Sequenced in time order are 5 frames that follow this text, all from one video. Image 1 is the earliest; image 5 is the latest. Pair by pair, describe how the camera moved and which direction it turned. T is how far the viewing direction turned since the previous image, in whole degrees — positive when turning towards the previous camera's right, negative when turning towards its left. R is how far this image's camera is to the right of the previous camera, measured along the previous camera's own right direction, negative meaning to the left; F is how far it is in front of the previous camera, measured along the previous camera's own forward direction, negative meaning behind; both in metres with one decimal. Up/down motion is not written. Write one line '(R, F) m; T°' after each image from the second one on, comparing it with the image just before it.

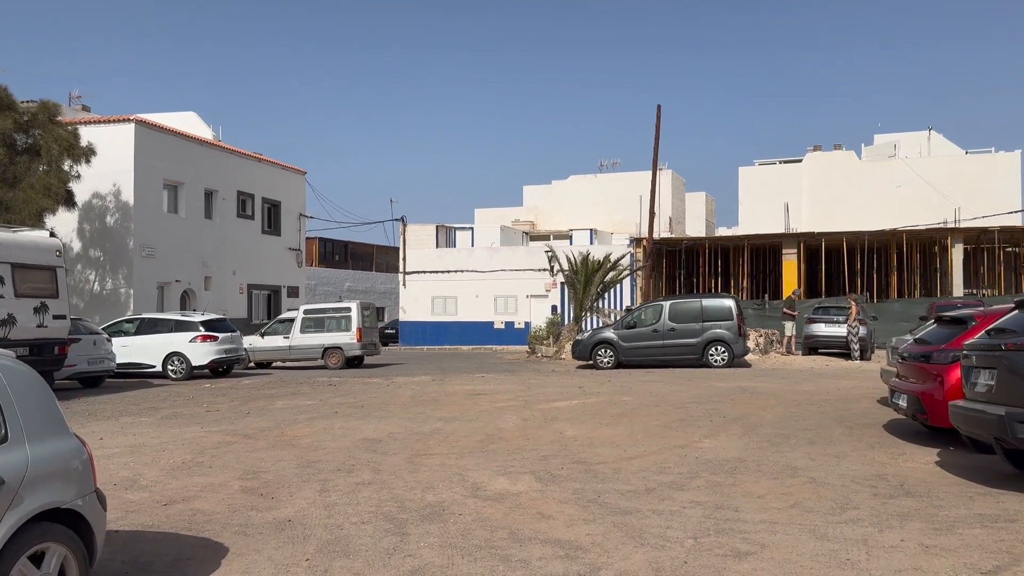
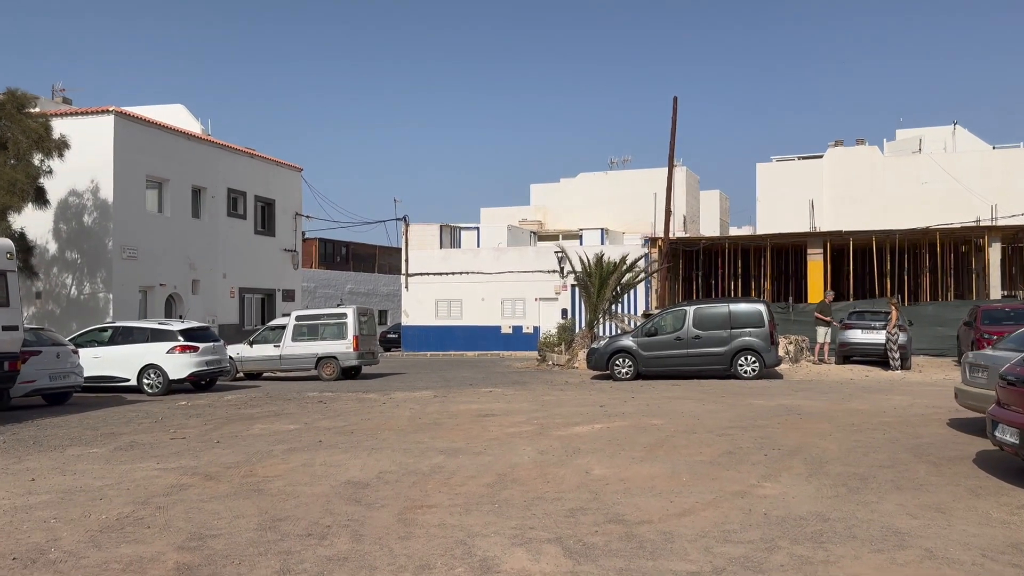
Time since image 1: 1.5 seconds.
(-0.1, +1.8) m; 0°
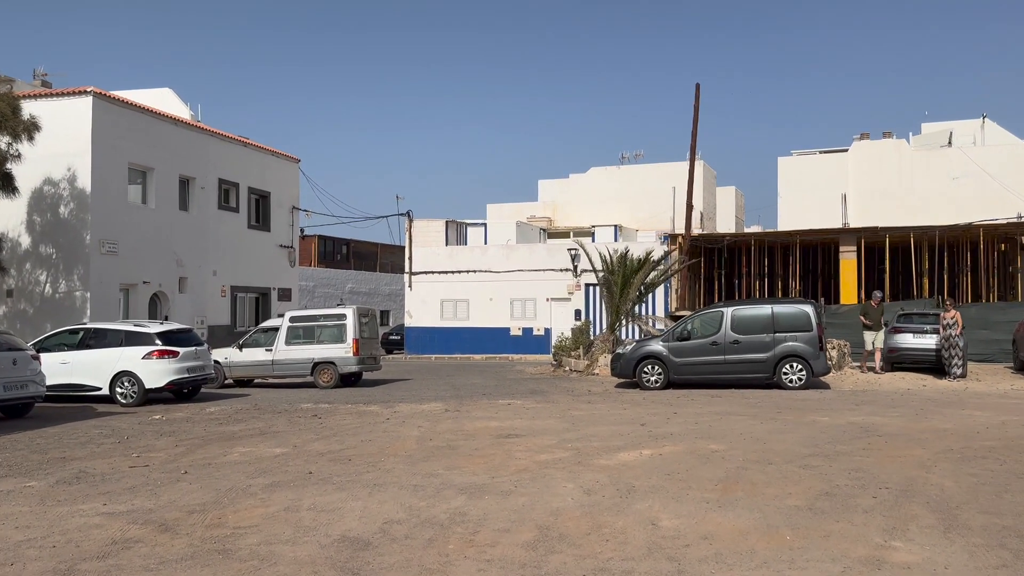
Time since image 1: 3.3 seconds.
(-0.3, +2.0) m; 0°
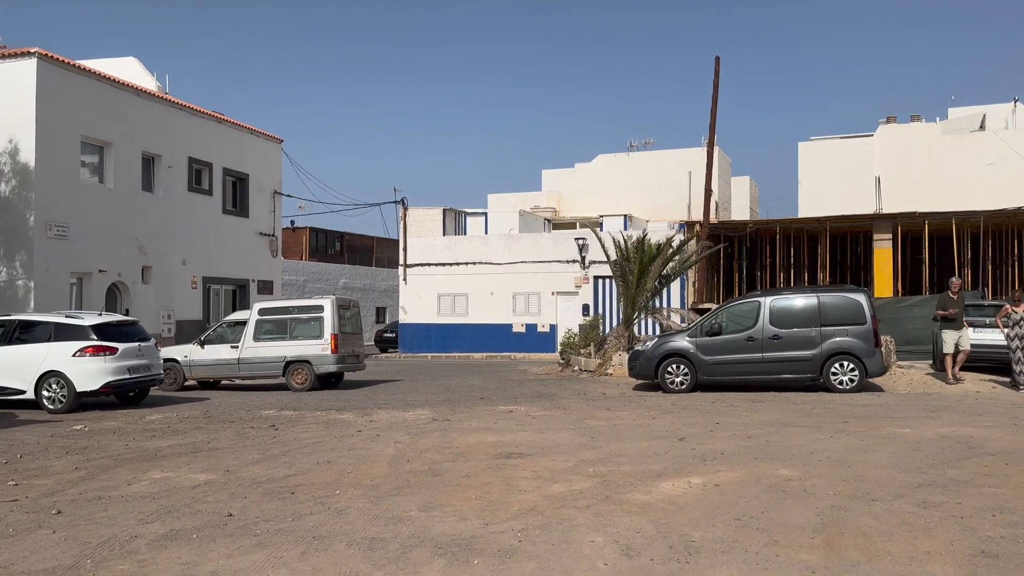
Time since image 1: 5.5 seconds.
(0.0, +2.5) m; 0°
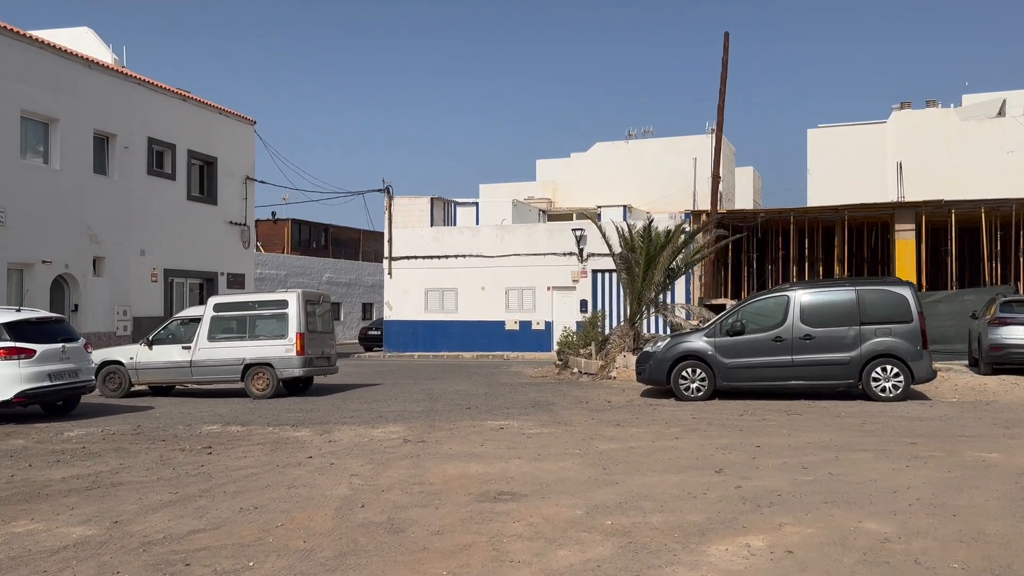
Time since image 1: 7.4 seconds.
(0.0, +2.0) m; 0°
